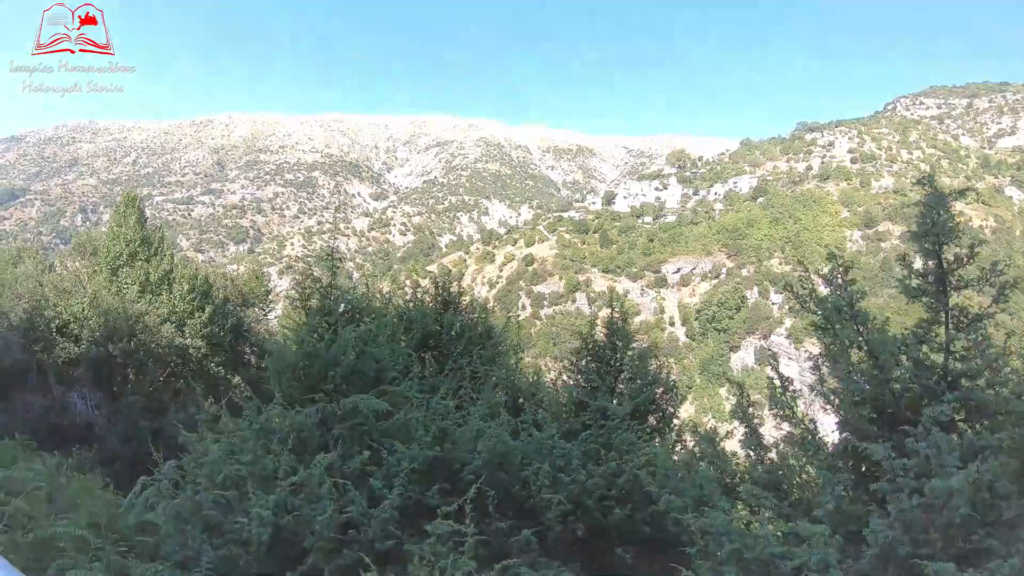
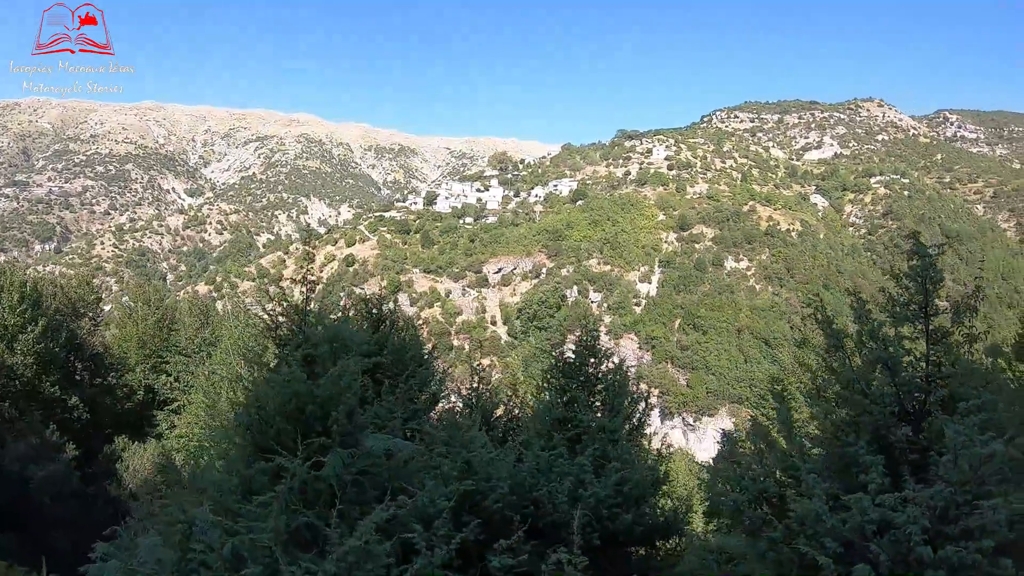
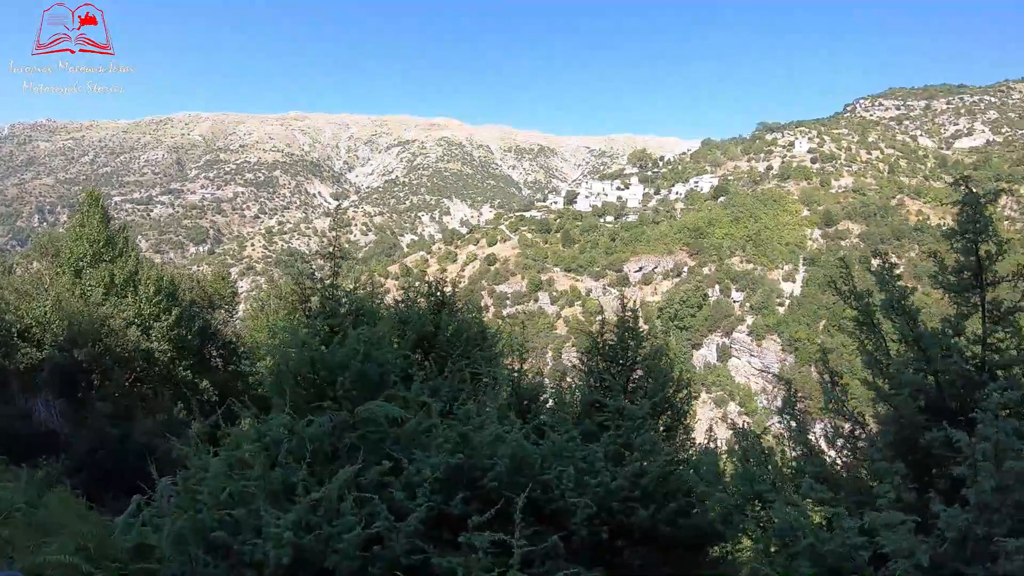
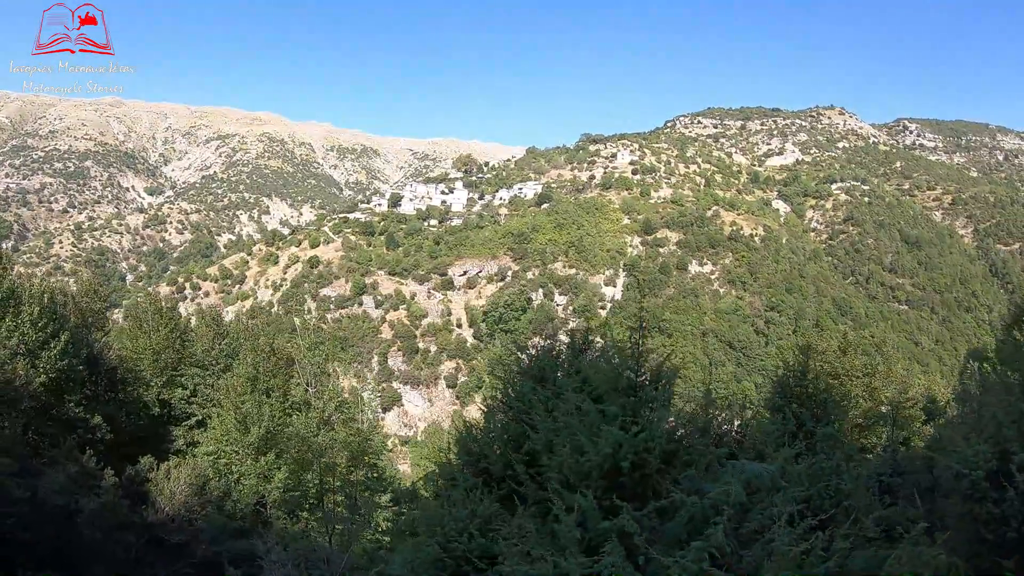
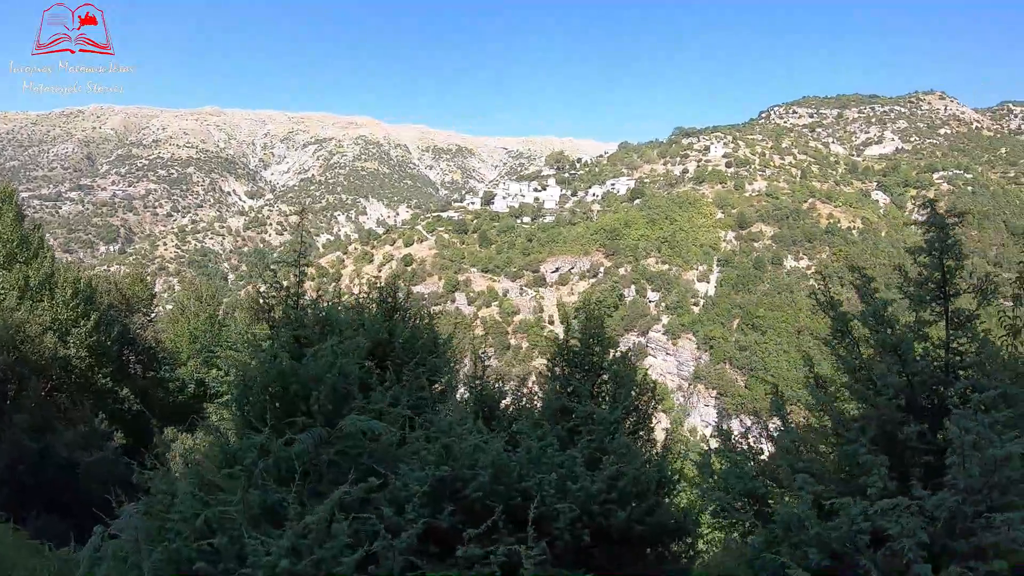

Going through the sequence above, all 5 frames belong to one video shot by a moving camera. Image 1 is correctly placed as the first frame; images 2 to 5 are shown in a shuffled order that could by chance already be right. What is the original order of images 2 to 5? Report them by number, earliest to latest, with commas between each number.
3, 5, 2, 4
